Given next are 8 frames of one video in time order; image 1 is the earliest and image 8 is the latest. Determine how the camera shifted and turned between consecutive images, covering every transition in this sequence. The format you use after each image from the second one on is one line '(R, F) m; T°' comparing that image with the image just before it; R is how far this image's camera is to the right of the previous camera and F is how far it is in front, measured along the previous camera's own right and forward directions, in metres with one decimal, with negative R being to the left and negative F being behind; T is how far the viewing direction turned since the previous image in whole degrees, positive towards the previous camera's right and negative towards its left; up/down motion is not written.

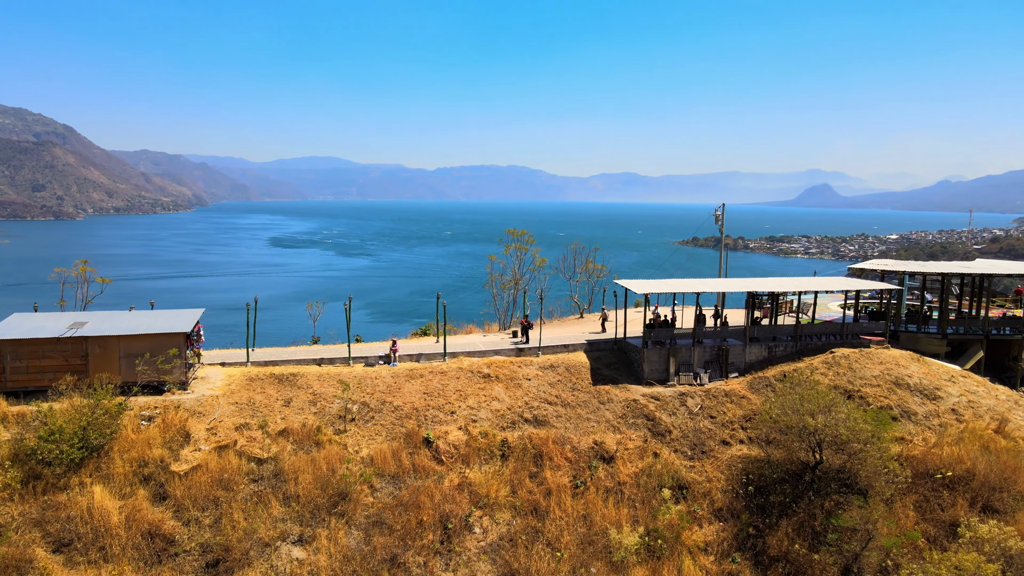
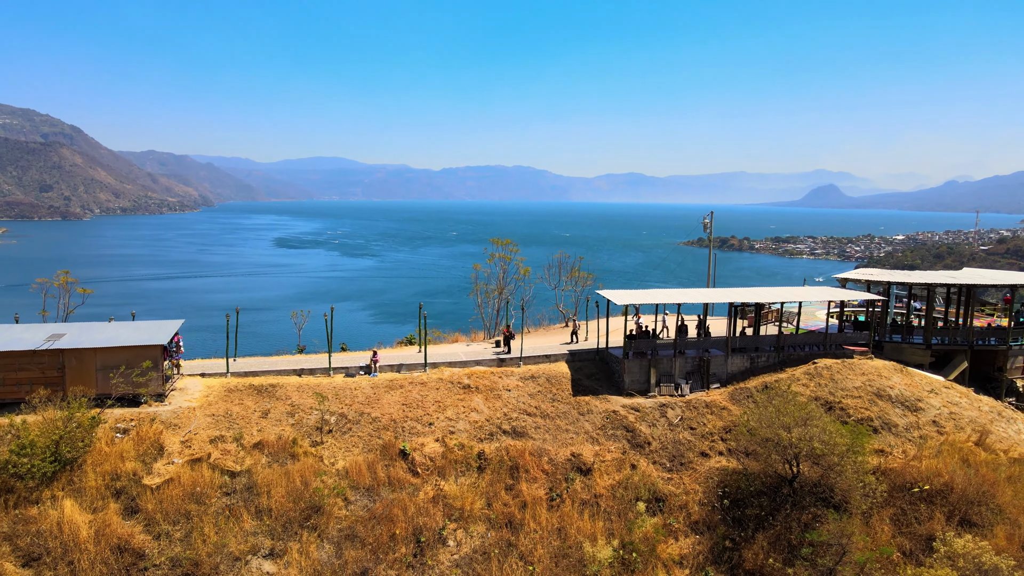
(+0.7, 0.0) m; 0°
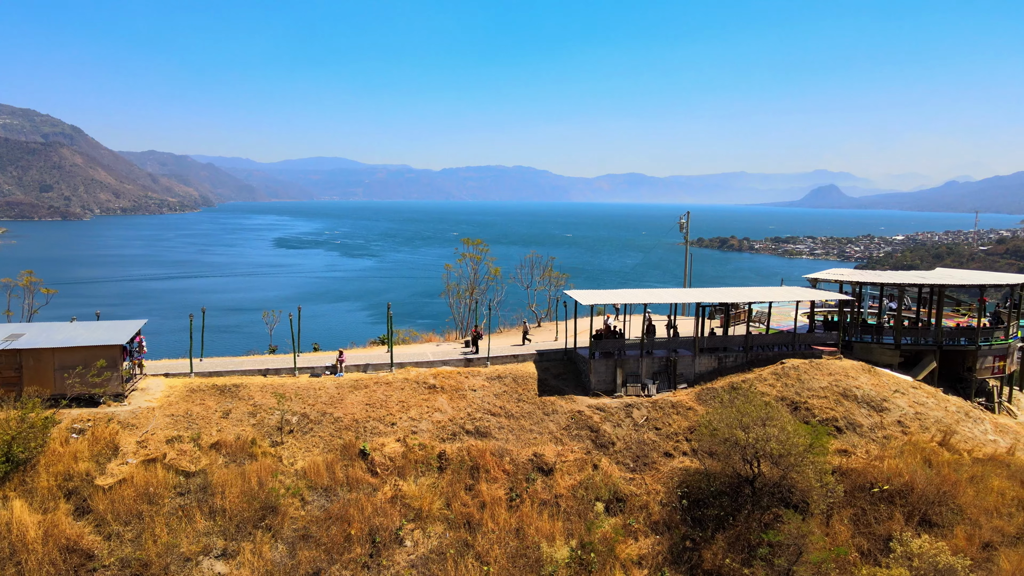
(+1.1, 0.0) m; 0°
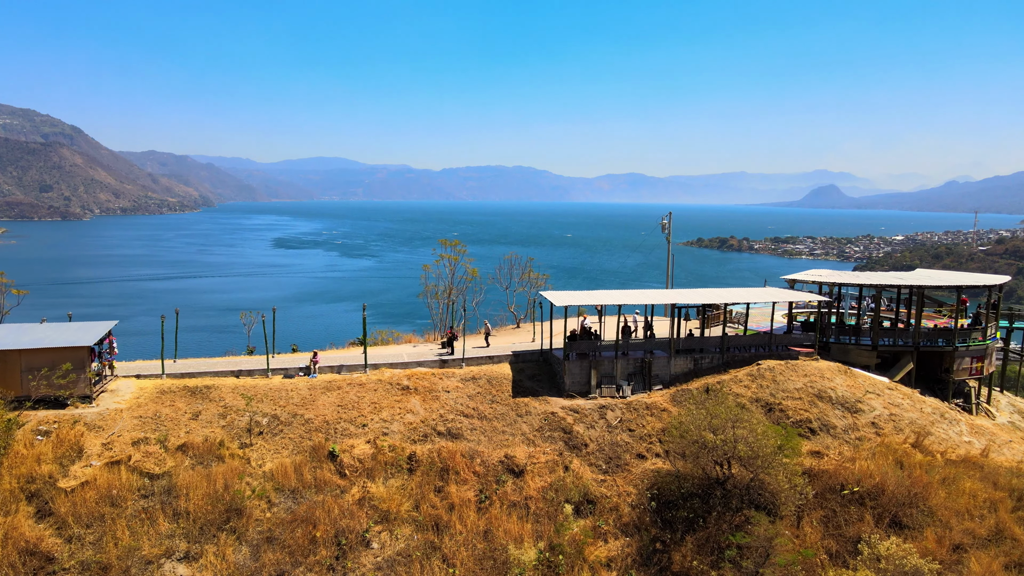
(+0.8, 0.0) m; 0°
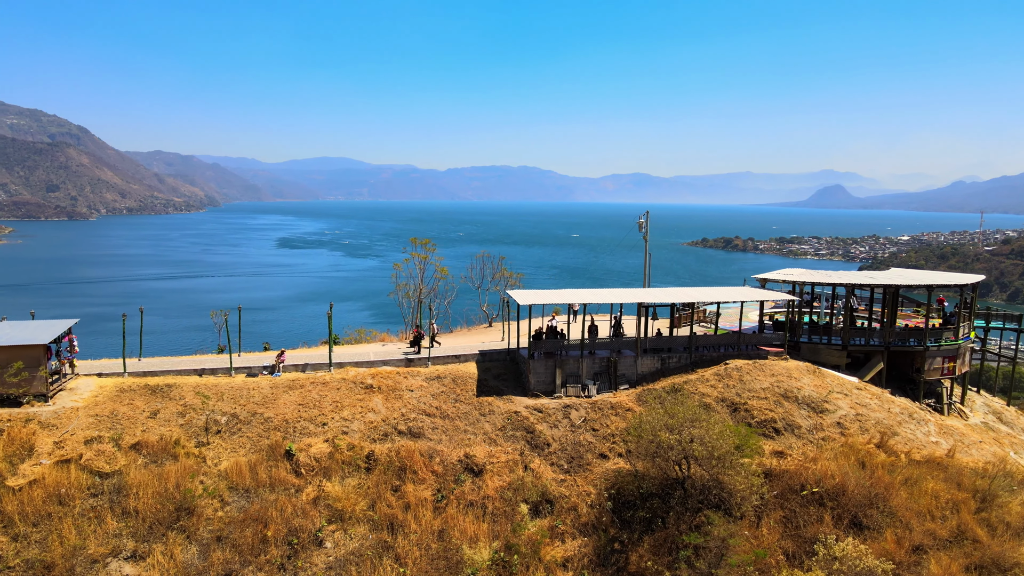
(+1.2, +0.1) m; 0°
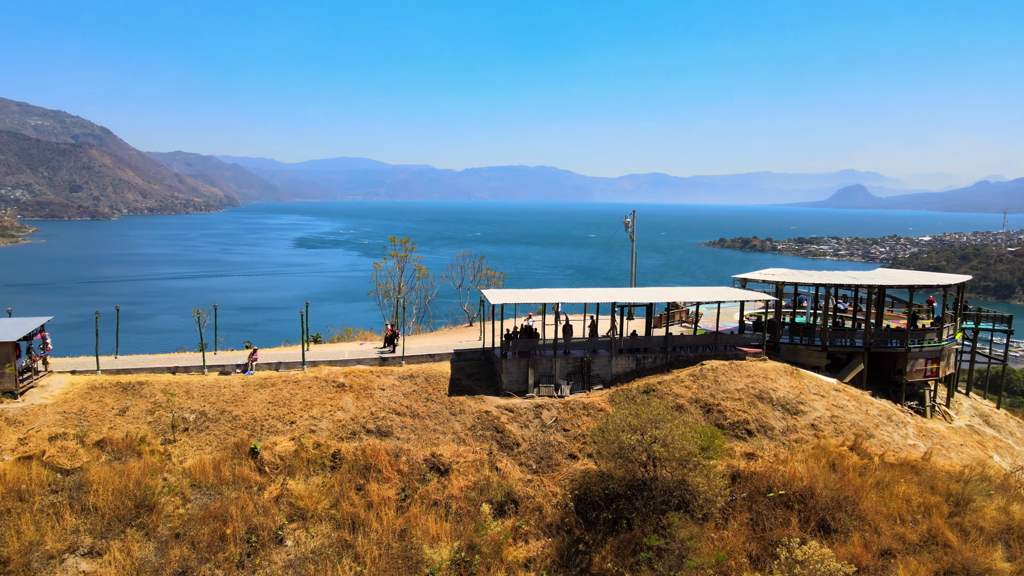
(+1.2, +0.1) m; -1°
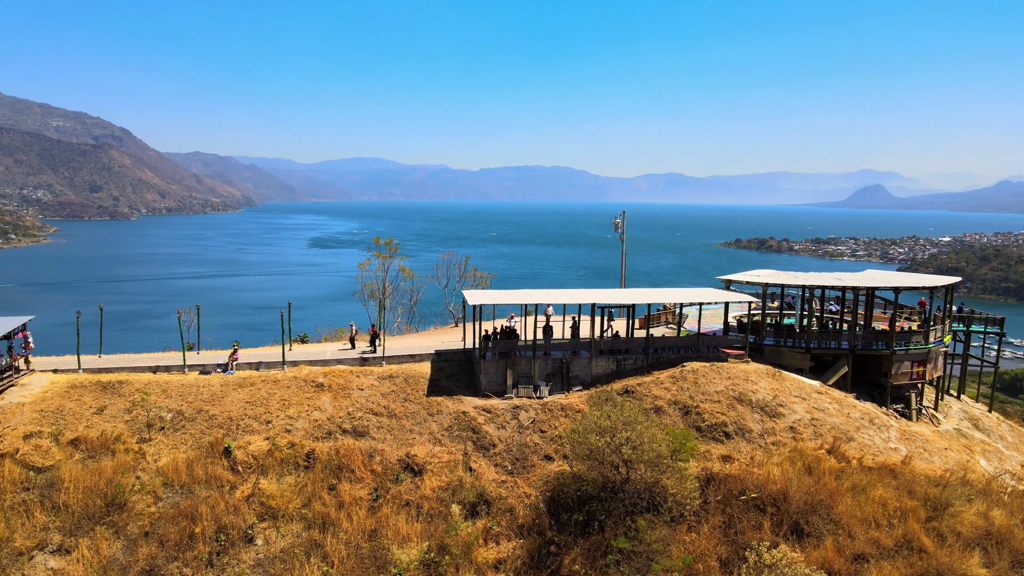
(+1.0, 0.0) m; -1°
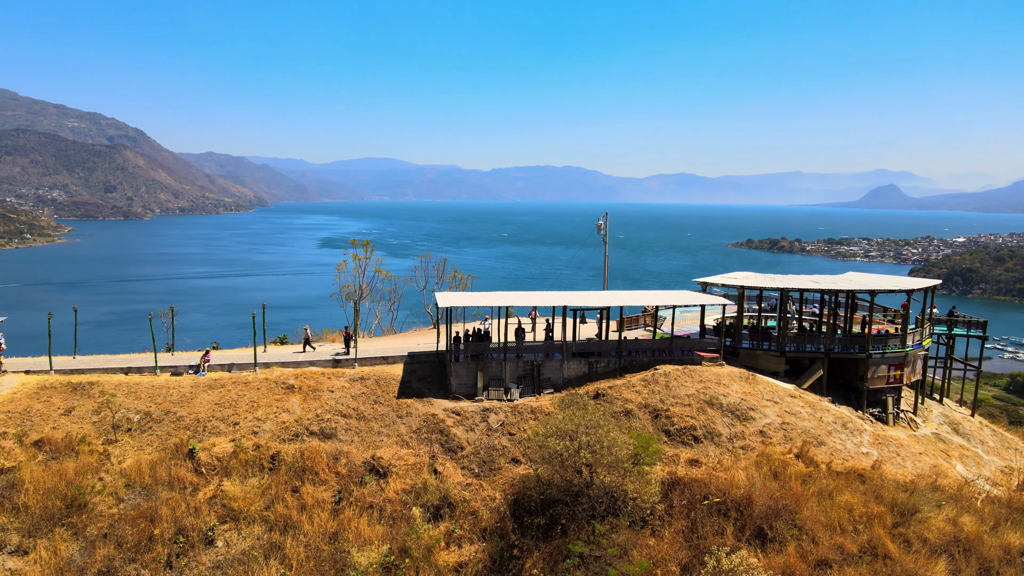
(+1.1, 0.0) m; -1°
